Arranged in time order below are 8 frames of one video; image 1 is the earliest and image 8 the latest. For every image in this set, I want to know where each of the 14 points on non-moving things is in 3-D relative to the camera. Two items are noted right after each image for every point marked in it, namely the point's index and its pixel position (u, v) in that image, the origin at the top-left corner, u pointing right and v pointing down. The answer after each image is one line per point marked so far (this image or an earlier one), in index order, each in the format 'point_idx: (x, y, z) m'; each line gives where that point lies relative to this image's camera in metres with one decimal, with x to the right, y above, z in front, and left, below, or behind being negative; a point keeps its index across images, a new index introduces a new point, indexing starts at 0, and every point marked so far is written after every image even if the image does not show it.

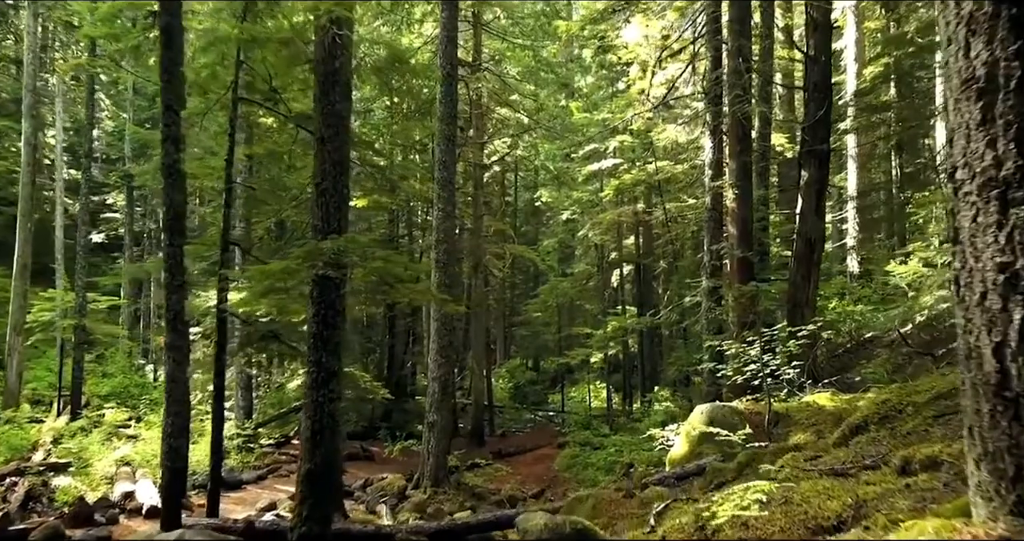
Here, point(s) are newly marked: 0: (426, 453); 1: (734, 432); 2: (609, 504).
0: (-1.8, -3.7, +14.6) m
1: (+2.5, -1.8, +8.2) m
2: (+1.0, -2.3, +7.2) m
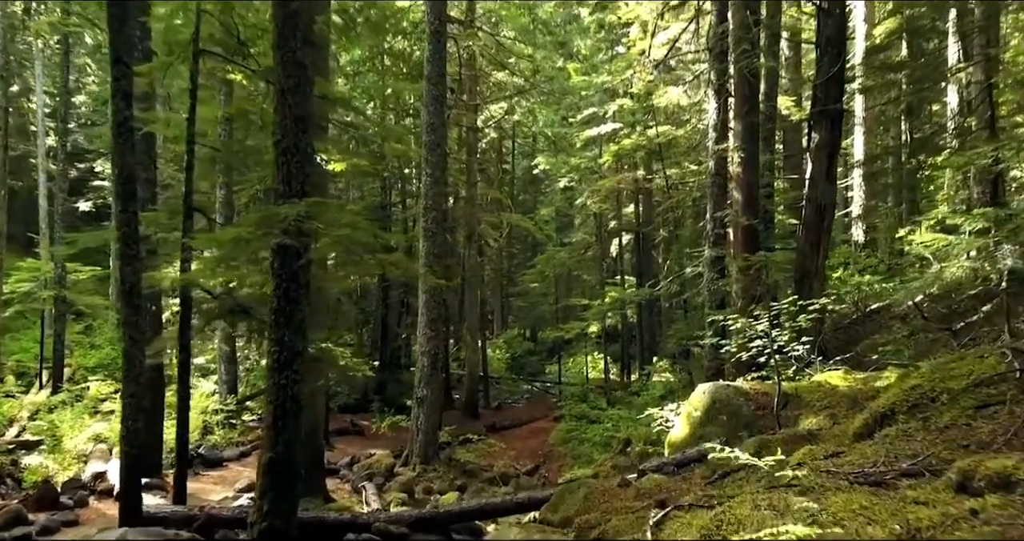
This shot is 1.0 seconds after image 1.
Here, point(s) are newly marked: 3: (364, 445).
0: (-1.9, -3.1, +14.1) m
1: (+2.3, -1.5, +7.6) m
2: (+0.8, -2.0, +6.6) m
3: (-3.2, -3.8, +15.5) m
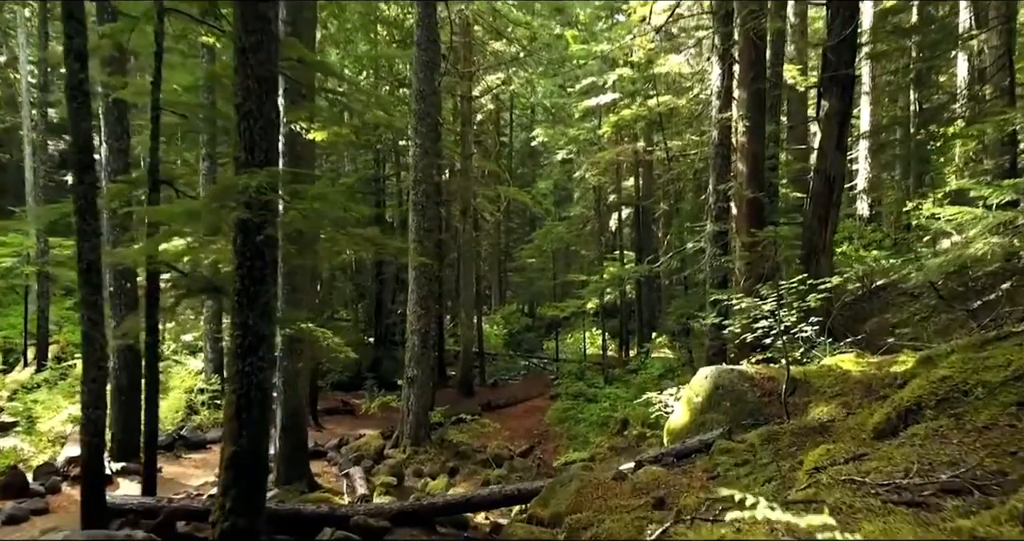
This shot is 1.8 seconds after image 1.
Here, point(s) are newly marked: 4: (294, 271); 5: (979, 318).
0: (-2.0, -2.6, +13.6) m
1: (+2.2, -1.3, +7.1) m
2: (+0.7, -1.9, +6.1) m
3: (-3.3, -3.3, +15.1) m
4: (-3.0, 0.0, +10.0) m
5: (+5.7, -0.6, +8.9) m
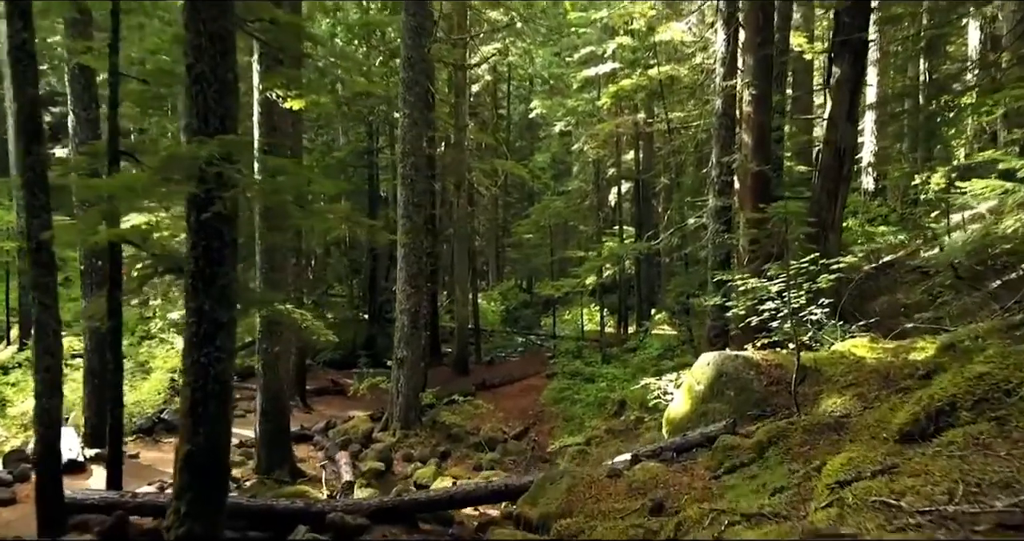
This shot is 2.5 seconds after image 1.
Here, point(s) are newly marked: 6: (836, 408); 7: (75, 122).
0: (-2.1, -2.2, +13.2) m
1: (+2.1, -1.1, +6.5) m
2: (+0.6, -1.7, +5.6) m
3: (-3.4, -2.8, +14.7) m
4: (-3.1, +0.3, +9.4) m
5: (+5.6, -0.3, +8.4) m
6: (+2.5, -1.1, +5.6) m
7: (-6.2, +2.1, +10.2) m
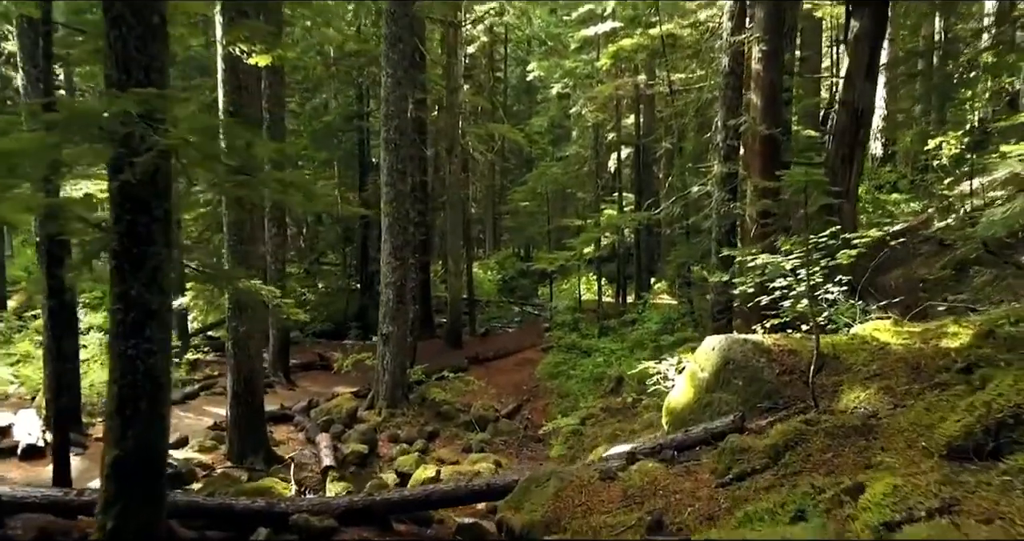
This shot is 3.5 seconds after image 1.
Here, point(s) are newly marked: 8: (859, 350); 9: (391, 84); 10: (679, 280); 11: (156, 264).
0: (-2.3, -1.7, +12.5) m
1: (+2.0, -0.9, +5.9) m
2: (+0.5, -1.5, +5.0) m
3: (-3.6, -2.2, +14.1) m
4: (-3.3, +0.6, +8.7) m
5: (+5.5, 0.0, +7.7) m
6: (+2.4, -0.9, +4.9) m
7: (-6.3, +2.5, +9.4) m
8: (+2.8, -0.6, +5.8) m
9: (-2.0, +3.0, +11.8) m
10: (+3.9, -0.2, +16.9) m
11: (-2.2, 0.0, +4.4) m
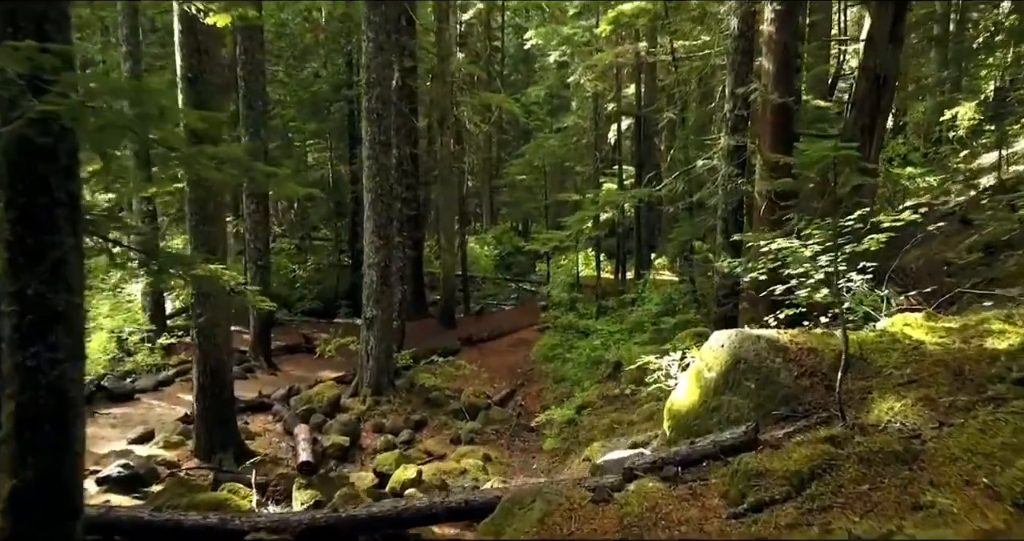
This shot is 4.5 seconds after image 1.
0: (-2.4, -1.4, +11.8) m
1: (+1.9, -0.8, +5.2) m
2: (+0.3, -1.5, +4.3) m
3: (-3.7, -1.8, +13.4) m
4: (-3.4, +0.8, +7.9) m
5: (+5.3, +0.1, +6.9) m
6: (+2.2, -0.9, +4.2) m
7: (-6.4, +2.7, +8.6) m
8: (+2.7, -0.5, +5.1) m
9: (-2.1, +3.3, +11.0) m
10: (+3.8, +0.3, +16.1) m
11: (-2.3, +0.1, +3.7) m
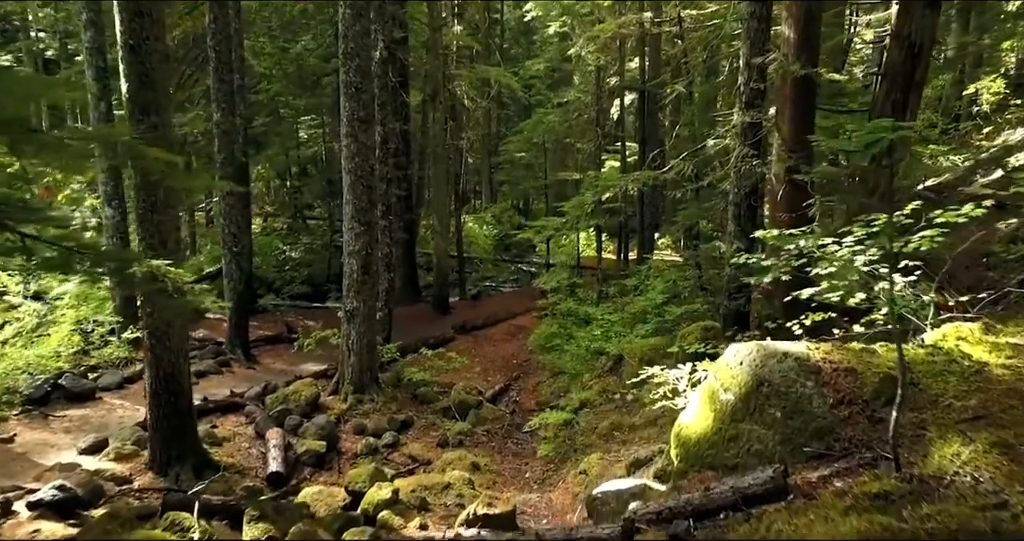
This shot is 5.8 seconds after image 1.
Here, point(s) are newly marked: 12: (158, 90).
0: (-2.5, -1.2, +11.0) m
1: (+1.7, -0.9, +4.3) m
2: (+0.2, -1.6, +3.5) m
3: (-3.8, -1.6, +12.6) m
4: (-3.5, +0.9, +7.0) m
5: (+5.2, +0.1, +6.0) m
6: (+2.1, -0.9, +3.3) m
7: (-6.6, +2.7, +7.6) m
8: (+2.5, -0.6, +4.2) m
9: (-2.2, +3.5, +10.0) m
10: (+3.7, +0.6, +15.2) m
11: (-2.4, 0.0, +2.8) m
12: (-3.5, +1.8, +7.2) m
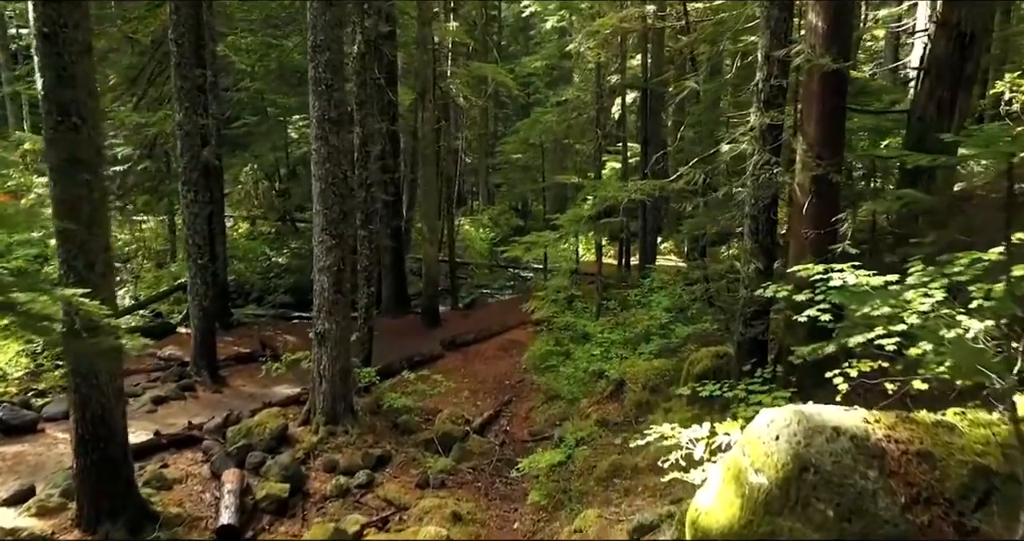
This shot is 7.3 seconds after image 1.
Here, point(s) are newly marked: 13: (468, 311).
0: (-2.7, -1.4, +10.0) m
1: (+1.6, -1.1, +3.3) m
2: (+0.1, -1.8, +2.4) m
3: (-3.9, -1.8, +11.5) m
4: (-3.7, +0.6, +6.0) m
5: (+5.1, -0.1, +4.9) m
6: (+1.9, -1.2, +2.3) m
7: (-6.7, +2.5, +6.6) m
8: (+2.4, -0.8, +3.1) m
9: (-2.3, +3.3, +8.9) m
10: (+3.5, +0.4, +14.2) m
11: (-2.6, -0.3, +1.8) m
12: (-3.7, +1.6, +6.1) m
13: (-1.1, -1.0, +18.5) m
